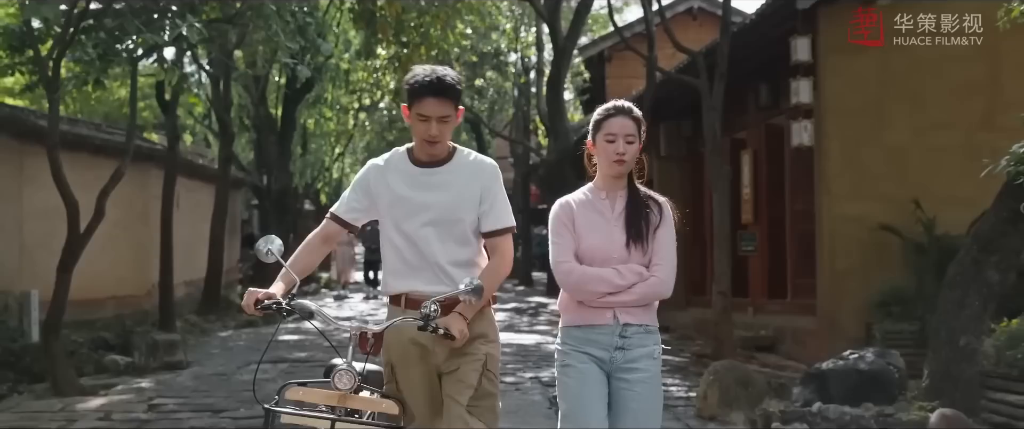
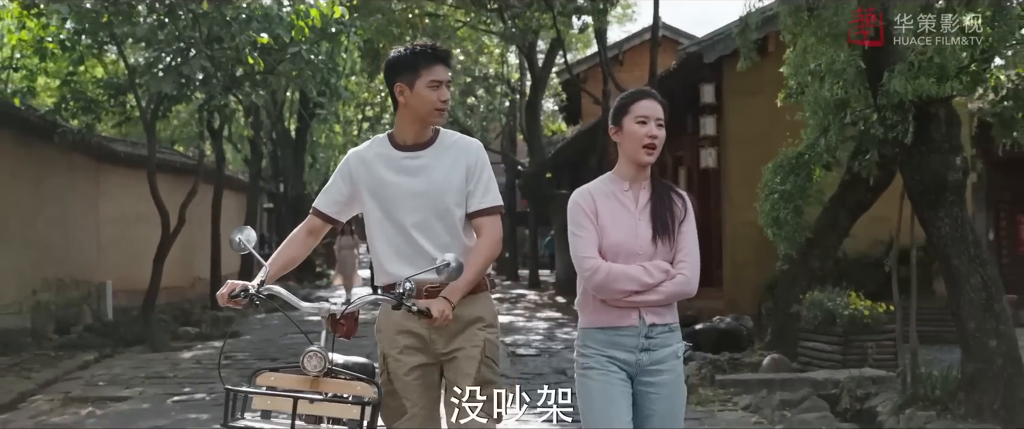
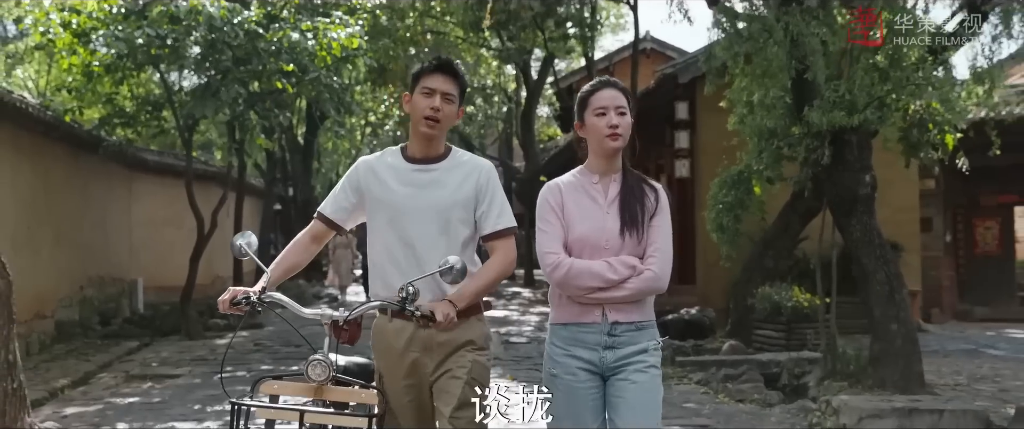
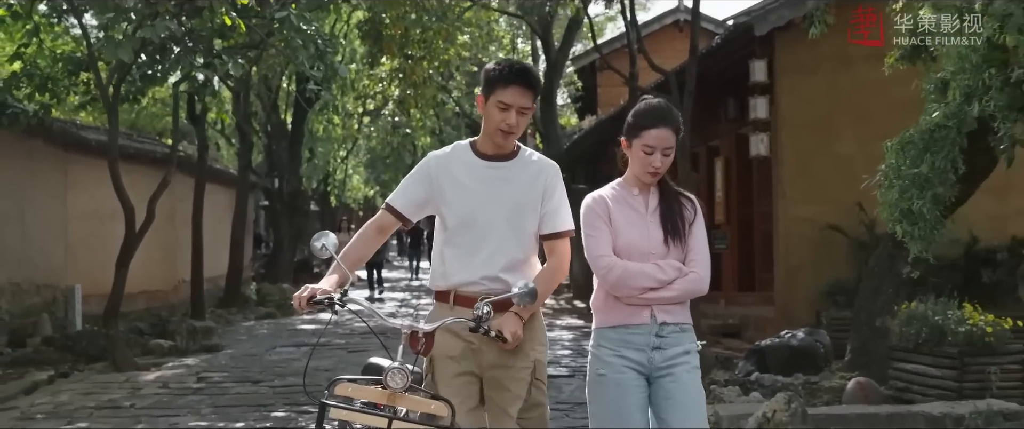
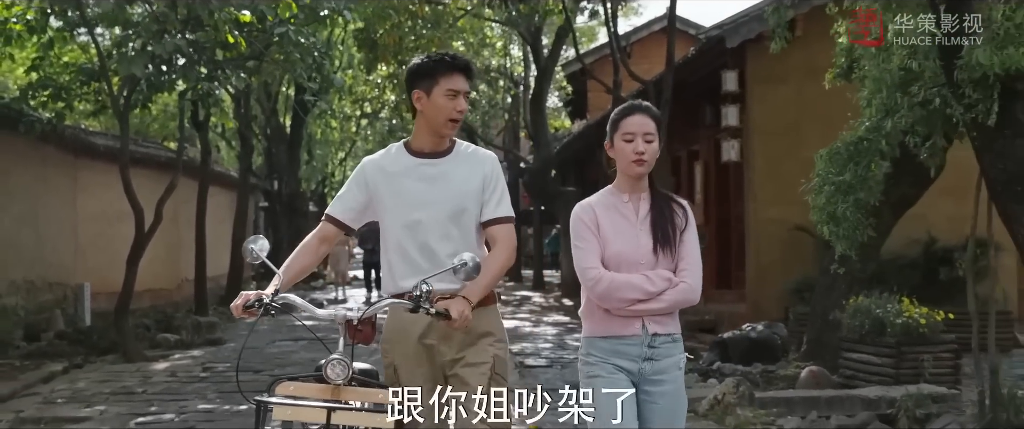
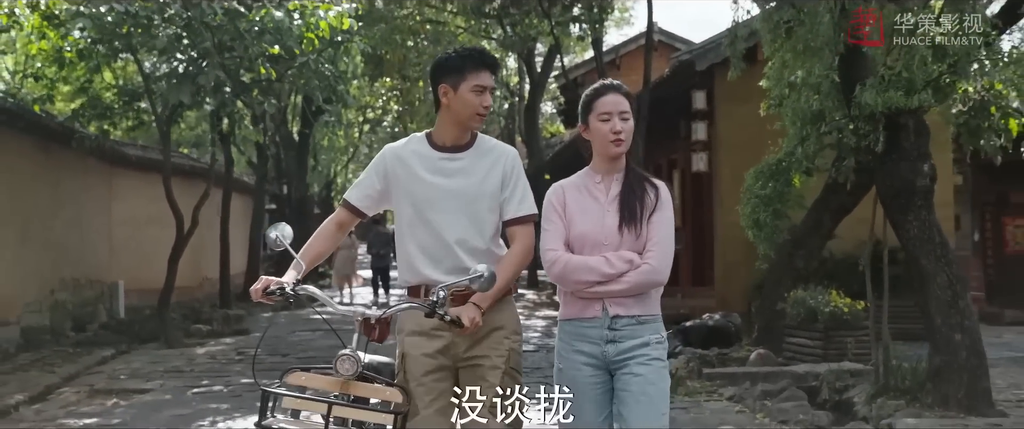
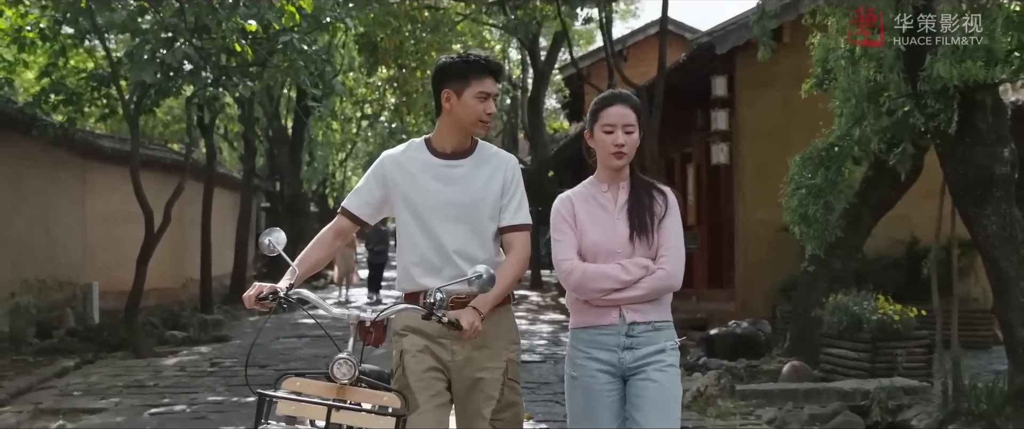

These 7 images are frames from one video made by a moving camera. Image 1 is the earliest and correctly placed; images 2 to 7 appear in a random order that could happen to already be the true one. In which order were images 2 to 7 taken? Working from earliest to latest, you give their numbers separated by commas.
4, 5, 7, 2, 6, 3
